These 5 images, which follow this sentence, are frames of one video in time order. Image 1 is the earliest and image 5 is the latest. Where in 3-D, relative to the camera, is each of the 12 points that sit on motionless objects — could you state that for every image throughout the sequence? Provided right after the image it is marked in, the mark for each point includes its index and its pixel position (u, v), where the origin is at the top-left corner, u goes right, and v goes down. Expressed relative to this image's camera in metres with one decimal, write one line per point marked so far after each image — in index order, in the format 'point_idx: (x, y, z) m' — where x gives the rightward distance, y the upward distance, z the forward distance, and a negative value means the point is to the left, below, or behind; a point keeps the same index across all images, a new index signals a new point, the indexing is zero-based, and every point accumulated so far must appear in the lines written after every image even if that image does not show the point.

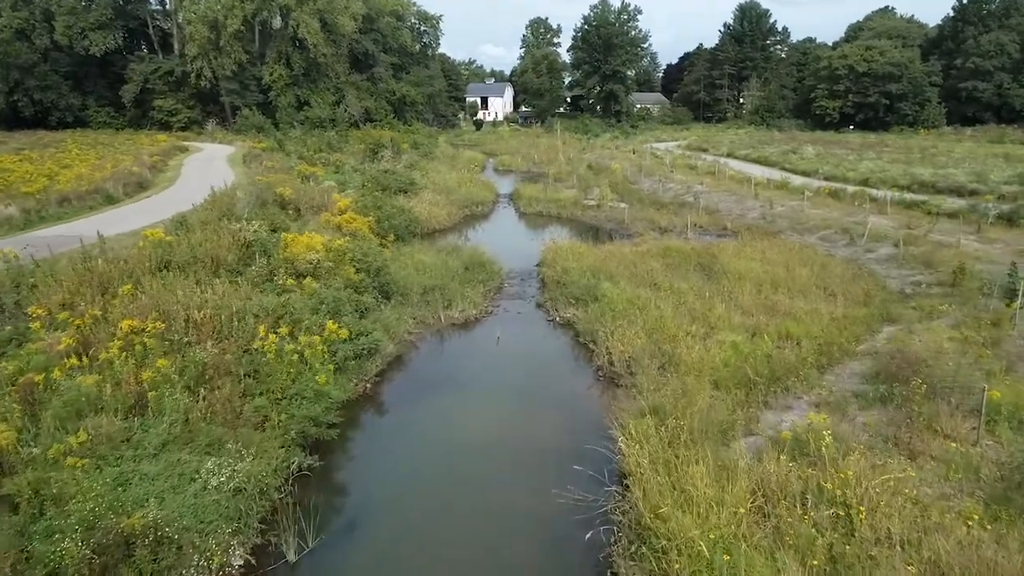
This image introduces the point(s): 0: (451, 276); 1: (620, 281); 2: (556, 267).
0: (-1.4, +0.2, +15.0) m
1: (+2.2, +0.2, +14.2) m
2: (+1.0, +0.5, +15.9) m
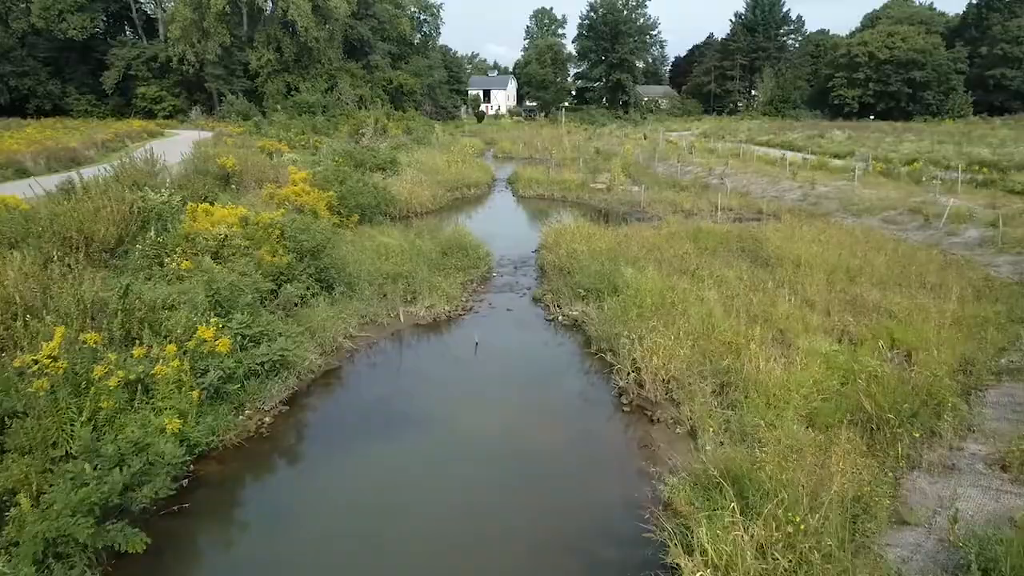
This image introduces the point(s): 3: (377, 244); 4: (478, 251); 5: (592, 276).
0: (-1.6, +0.4, +11.4) m
1: (+2.0, +0.3, +10.6) m
2: (+0.8, +0.7, +12.3) m
3: (-2.5, +0.8, +12.4) m
4: (-0.6, +0.7, +12.9) m
5: (+1.2, +0.2, +10.1) m
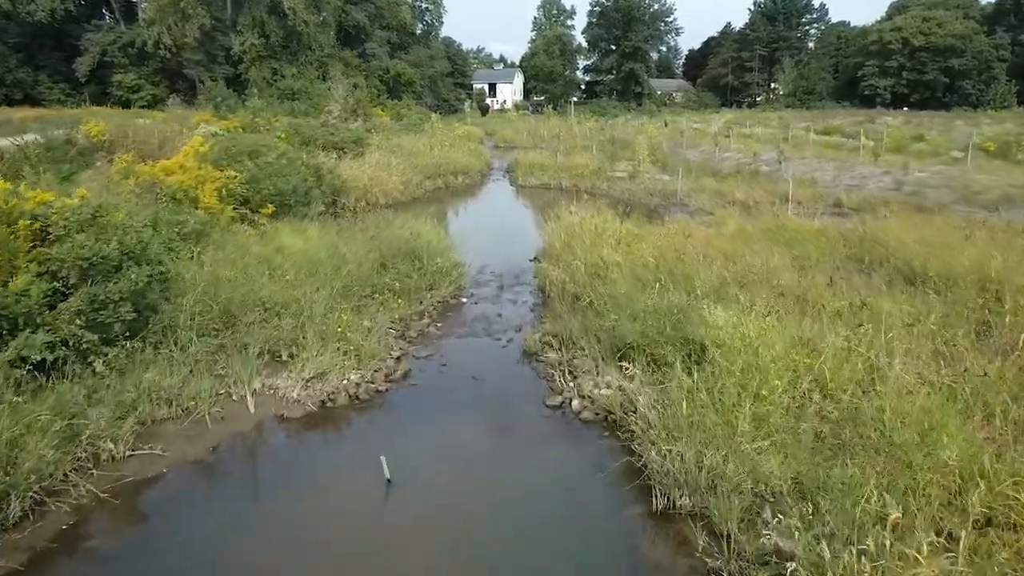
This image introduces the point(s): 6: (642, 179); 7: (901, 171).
0: (-1.8, 0.0, +6.5) m
1: (+1.8, 0.0, +5.7) m
2: (+0.6, +0.3, +7.4) m
3: (-2.7, +0.4, +7.5) m
4: (-0.8, +0.3, +8.0) m
5: (+1.0, -0.2, +5.2) m
6: (+3.4, +2.9, +17.9) m
7: (+9.1, +2.7, +16.0) m
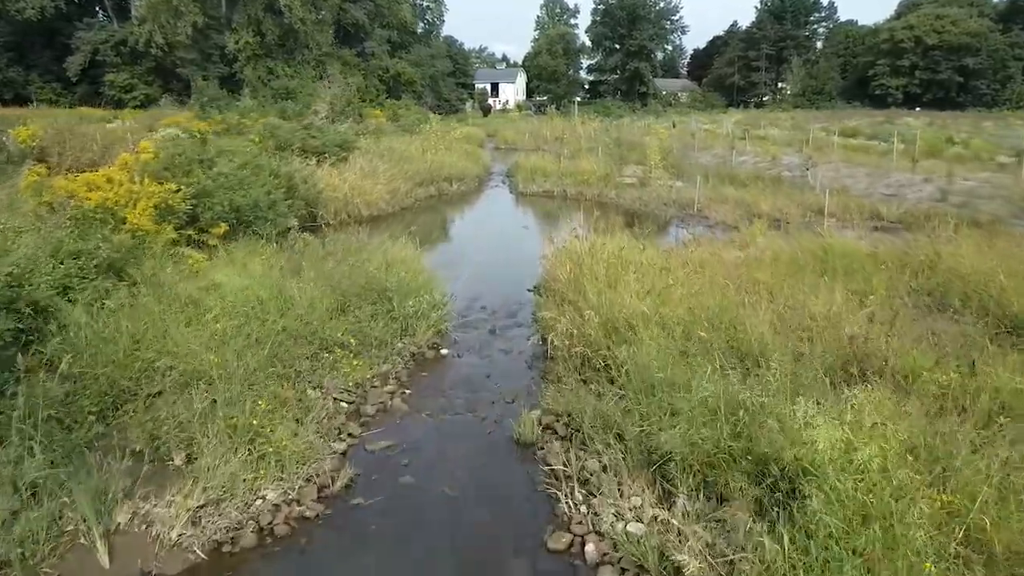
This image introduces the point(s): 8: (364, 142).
0: (-1.9, -0.4, +4.9) m
1: (+1.7, -0.5, +4.1) m
2: (+0.6, -0.1, +5.8) m
3: (-2.8, 0.0, +5.9) m
4: (-0.9, -0.1, +6.4) m
5: (+0.9, -0.6, +3.6) m
6: (+3.4, +2.4, +16.3) m
7: (+9.1, +2.3, +14.4) m
8: (-4.0, +3.9, +18.4) m
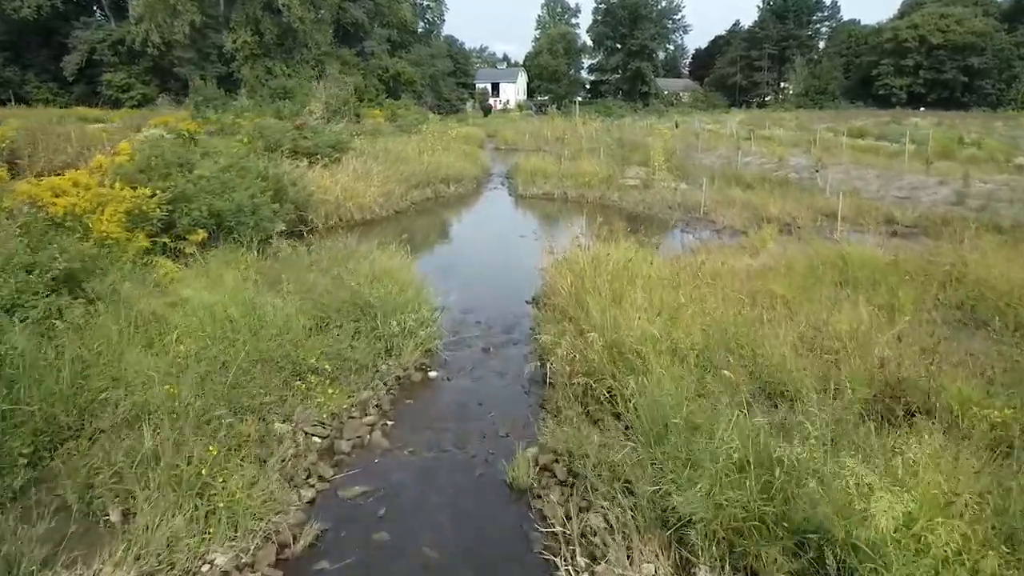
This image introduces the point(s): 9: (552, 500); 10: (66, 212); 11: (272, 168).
0: (-2.0, -0.6, +4.4) m
1: (+1.7, -0.6, +3.5) m
2: (+0.5, -0.3, +5.3) m
3: (-2.9, -0.2, +5.4) m
4: (-0.9, -0.2, +5.9) m
5: (+0.8, -0.8, +3.1) m
6: (+3.4, +2.3, +15.7) m
7: (+9.1, +2.2, +13.8) m
8: (-4.0, +3.8, +17.8) m
9: (+0.2, -1.1, +3.6) m
10: (-4.4, +0.7, +6.7) m
11: (-4.0, +2.0, +11.2) m
